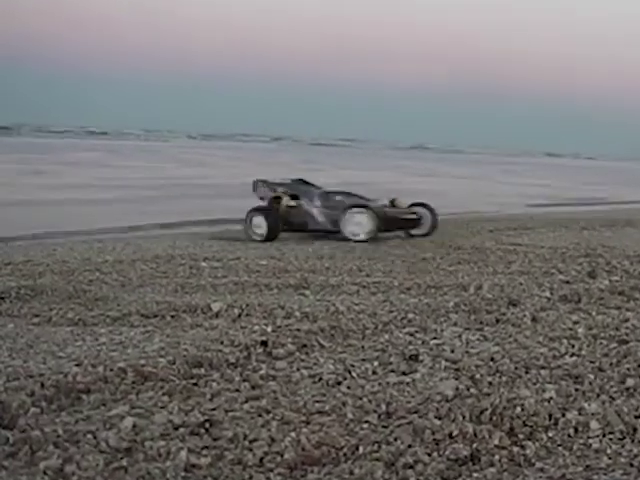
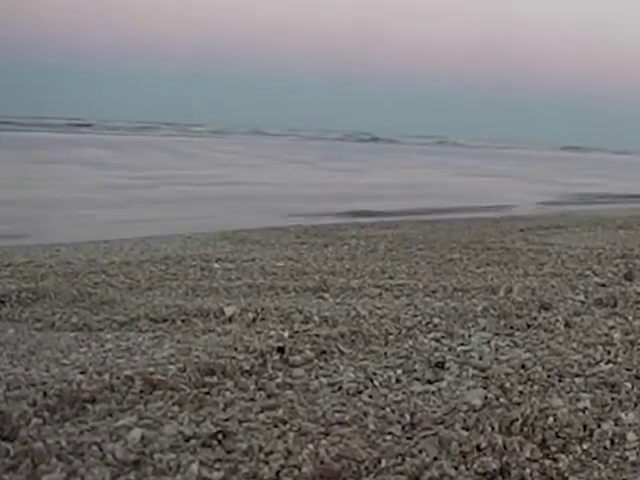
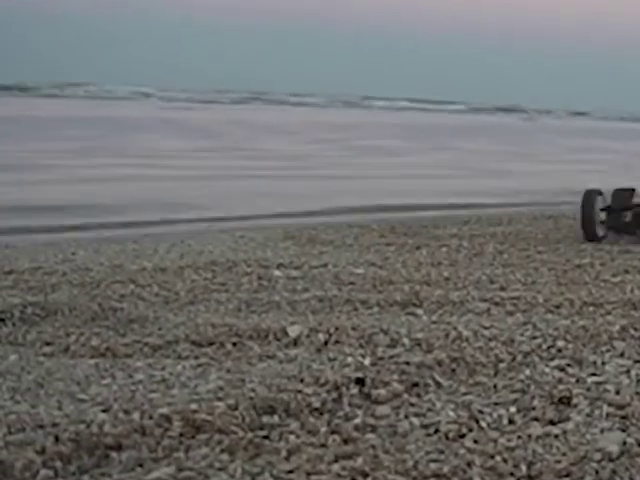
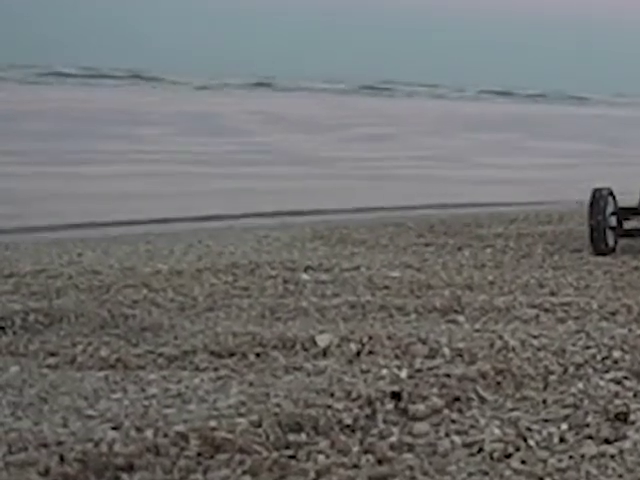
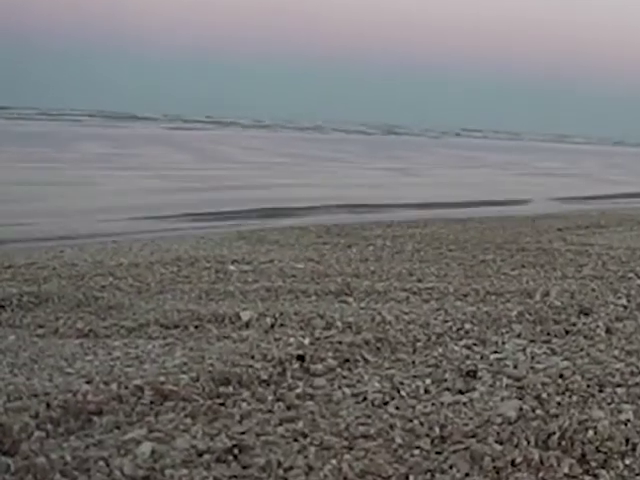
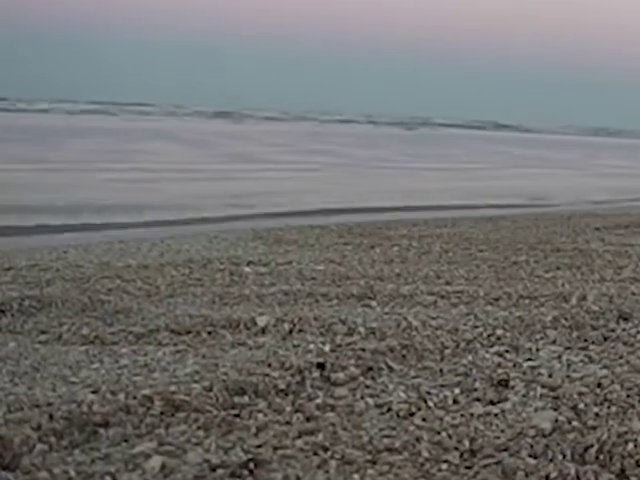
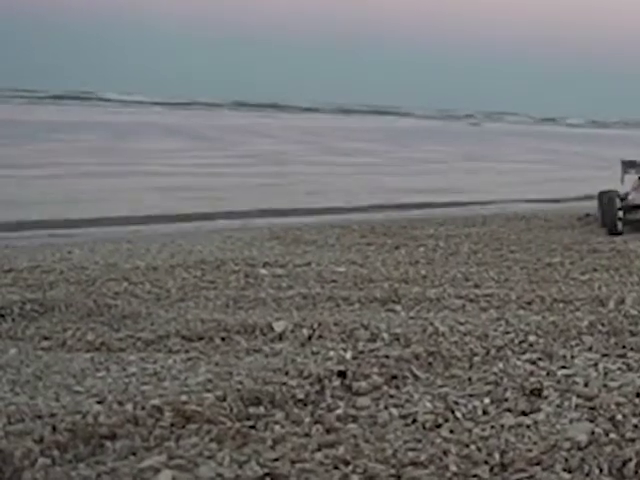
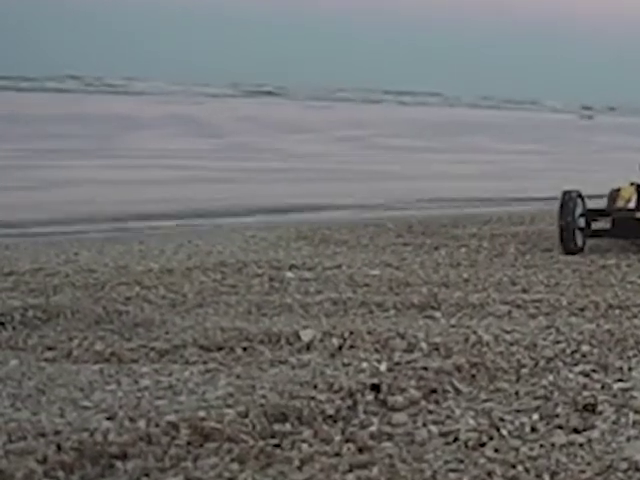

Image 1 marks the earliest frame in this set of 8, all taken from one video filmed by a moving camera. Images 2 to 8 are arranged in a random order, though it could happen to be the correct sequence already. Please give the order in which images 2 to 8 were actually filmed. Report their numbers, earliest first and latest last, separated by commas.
2, 5, 6, 7, 3, 8, 4
